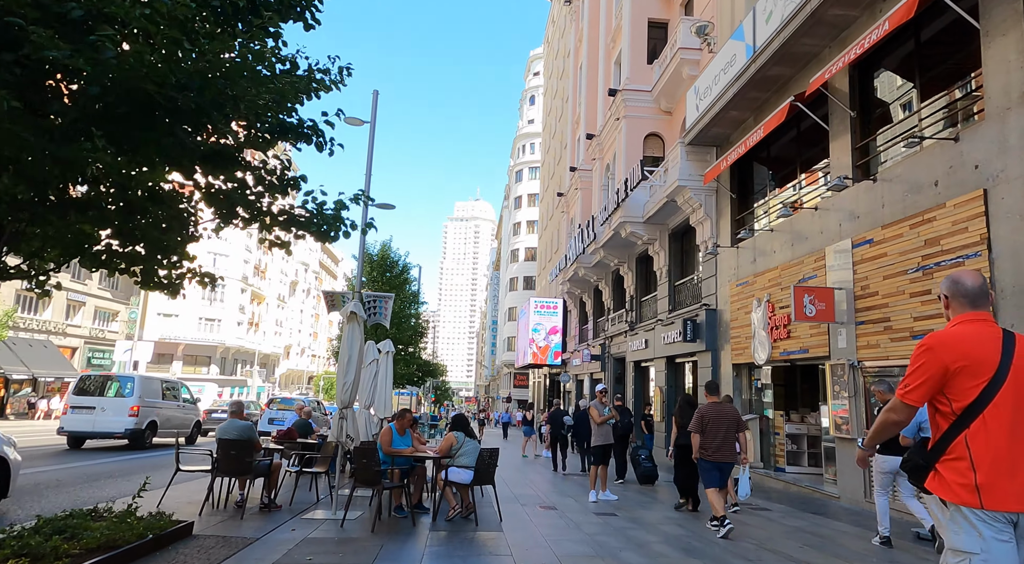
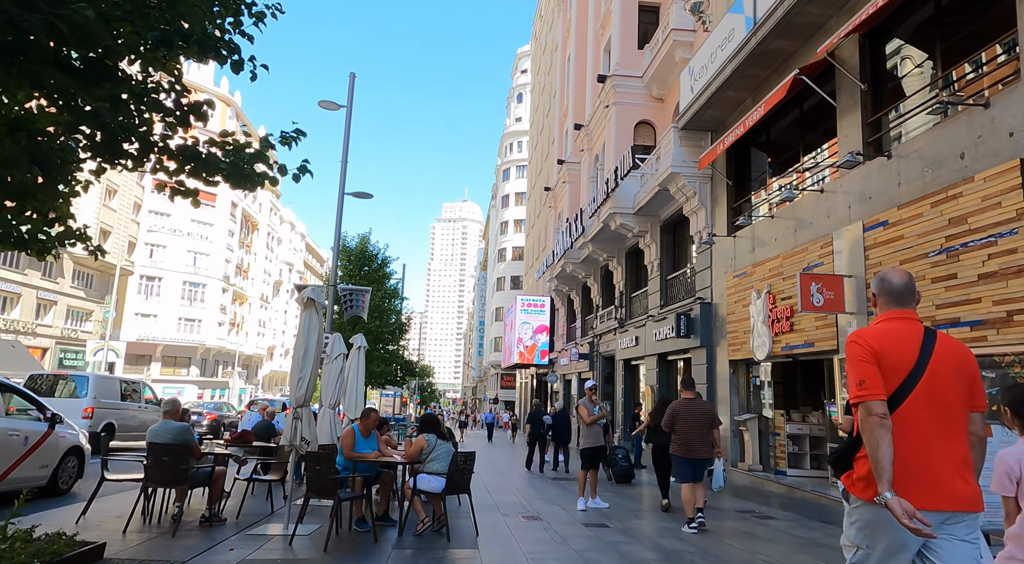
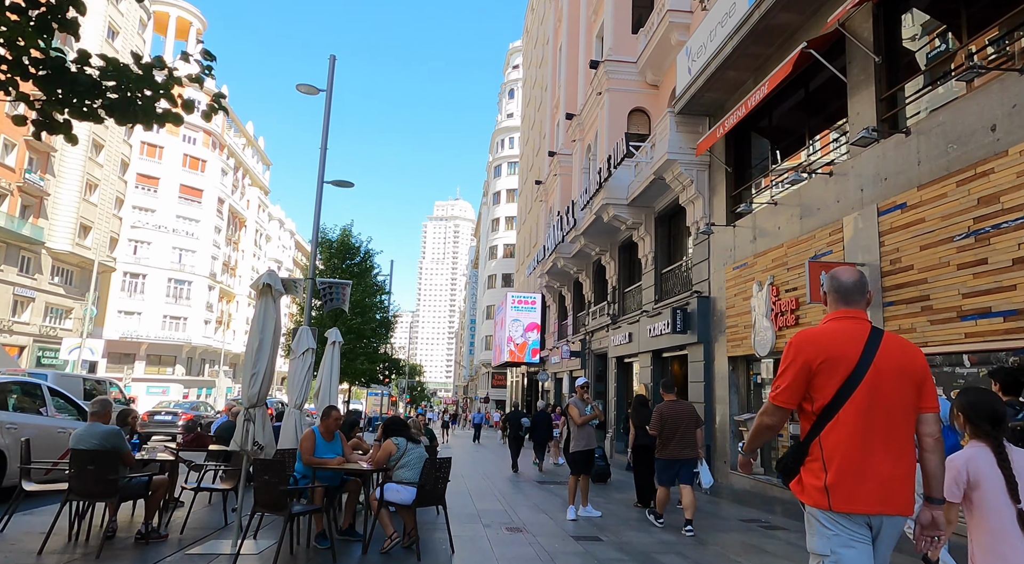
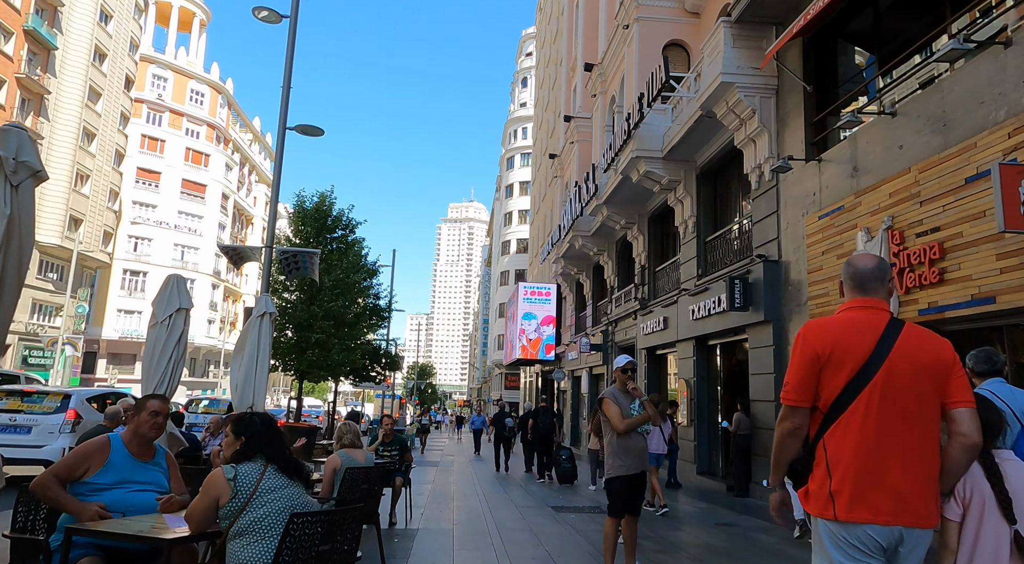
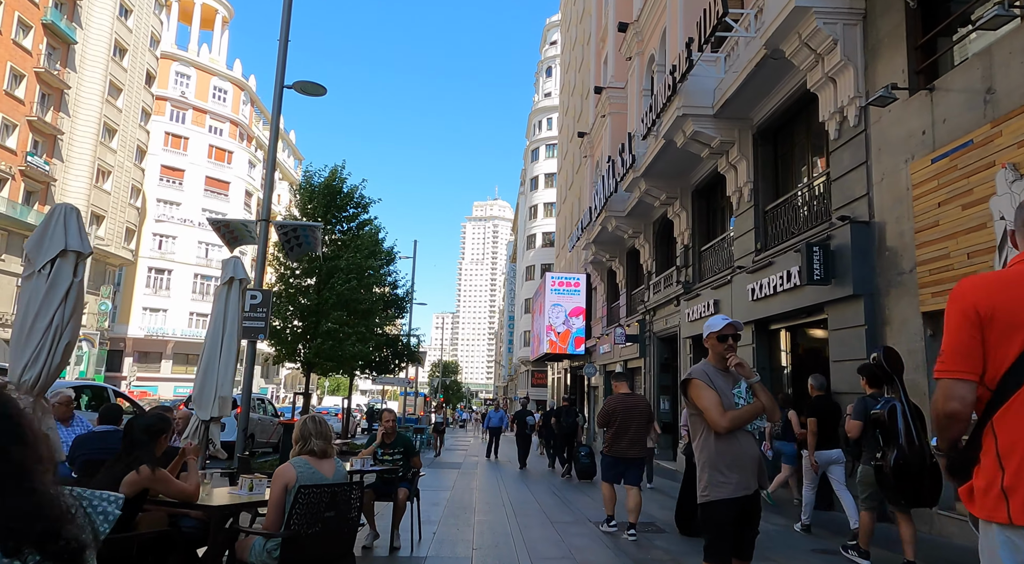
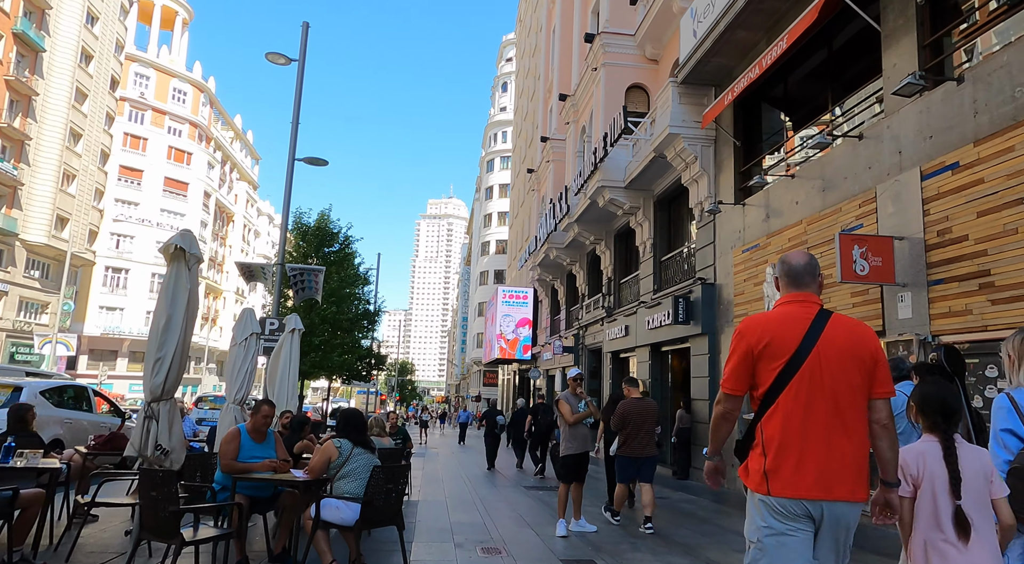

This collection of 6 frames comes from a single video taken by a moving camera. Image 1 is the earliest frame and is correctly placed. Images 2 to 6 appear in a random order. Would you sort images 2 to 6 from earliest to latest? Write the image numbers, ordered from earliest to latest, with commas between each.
2, 3, 6, 4, 5
